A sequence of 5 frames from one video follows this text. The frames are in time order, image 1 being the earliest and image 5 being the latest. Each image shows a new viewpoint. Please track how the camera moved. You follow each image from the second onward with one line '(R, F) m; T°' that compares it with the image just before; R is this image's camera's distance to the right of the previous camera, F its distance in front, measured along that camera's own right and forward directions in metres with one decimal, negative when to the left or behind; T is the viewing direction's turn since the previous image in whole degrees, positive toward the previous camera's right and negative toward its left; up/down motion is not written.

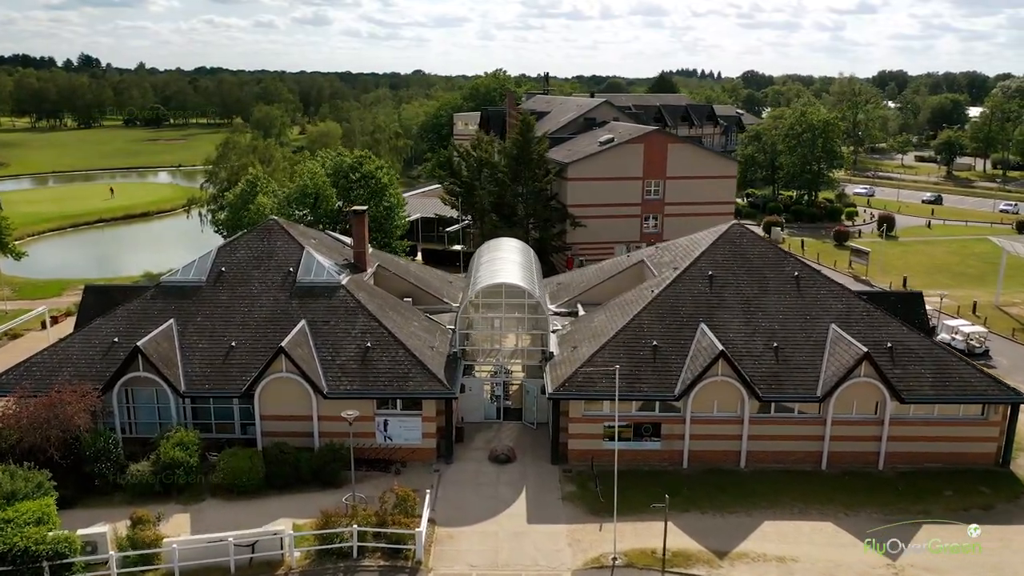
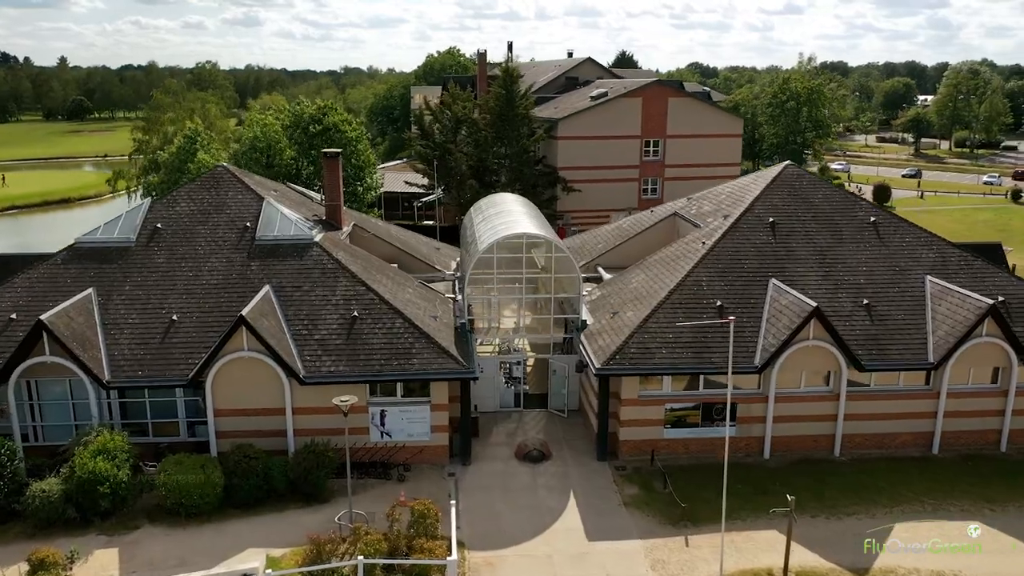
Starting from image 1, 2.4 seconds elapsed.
(-2.9, +7.8) m; +4°
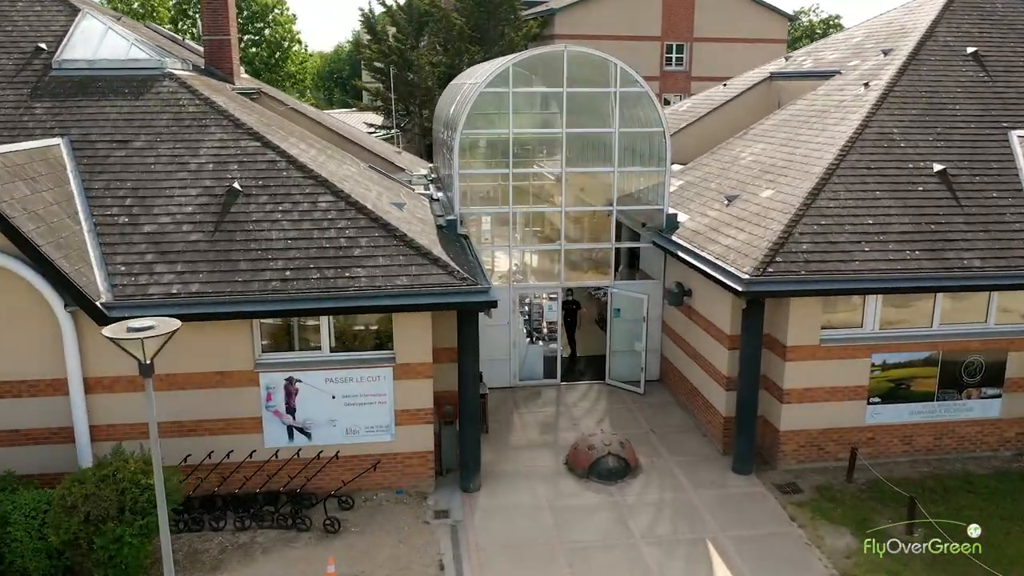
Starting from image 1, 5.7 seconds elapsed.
(-1.4, +13.5) m; +3°
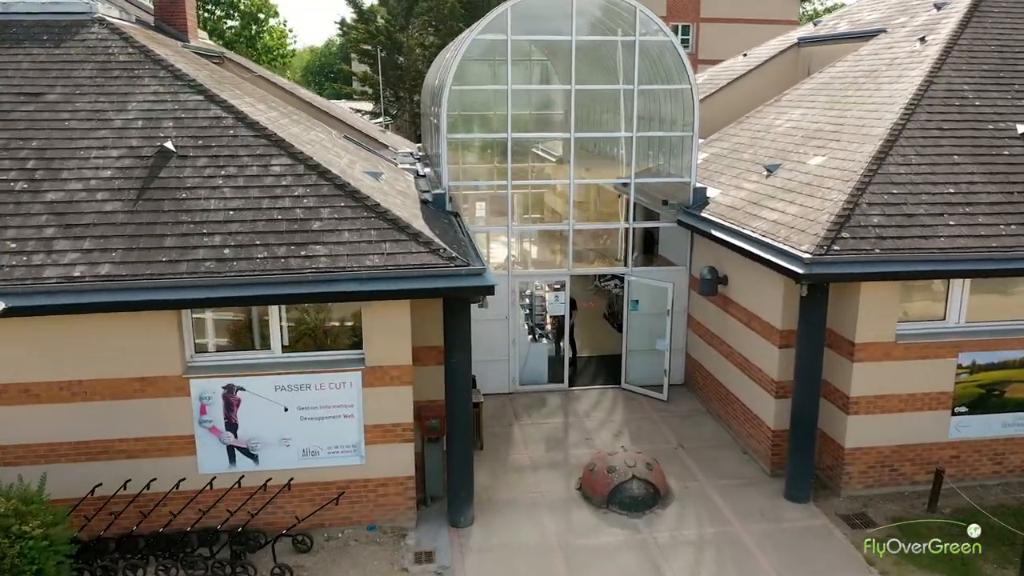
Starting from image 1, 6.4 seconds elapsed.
(-0.1, +2.5) m; 0°
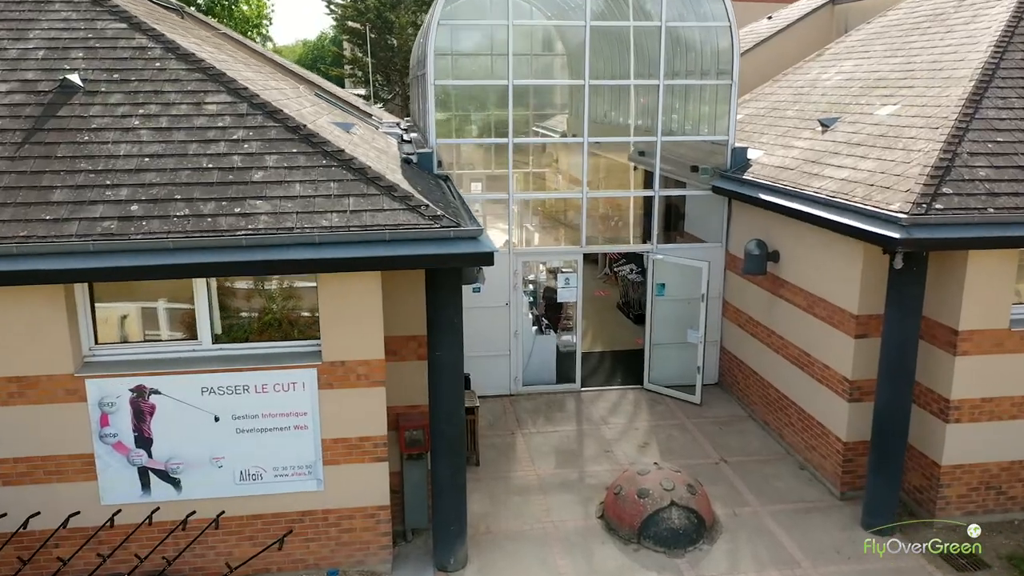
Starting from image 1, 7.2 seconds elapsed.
(-0.1, +2.3) m; 0°
